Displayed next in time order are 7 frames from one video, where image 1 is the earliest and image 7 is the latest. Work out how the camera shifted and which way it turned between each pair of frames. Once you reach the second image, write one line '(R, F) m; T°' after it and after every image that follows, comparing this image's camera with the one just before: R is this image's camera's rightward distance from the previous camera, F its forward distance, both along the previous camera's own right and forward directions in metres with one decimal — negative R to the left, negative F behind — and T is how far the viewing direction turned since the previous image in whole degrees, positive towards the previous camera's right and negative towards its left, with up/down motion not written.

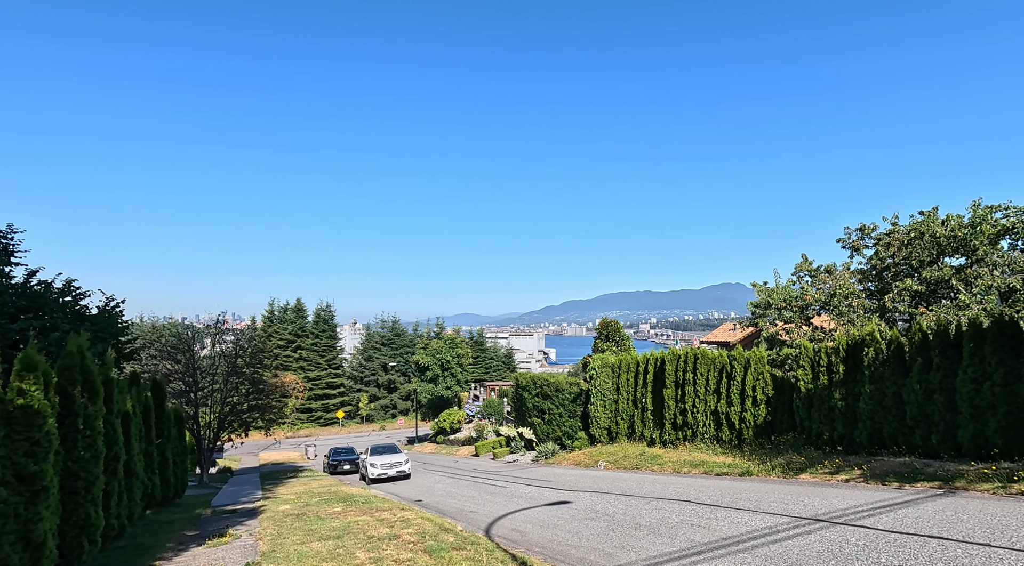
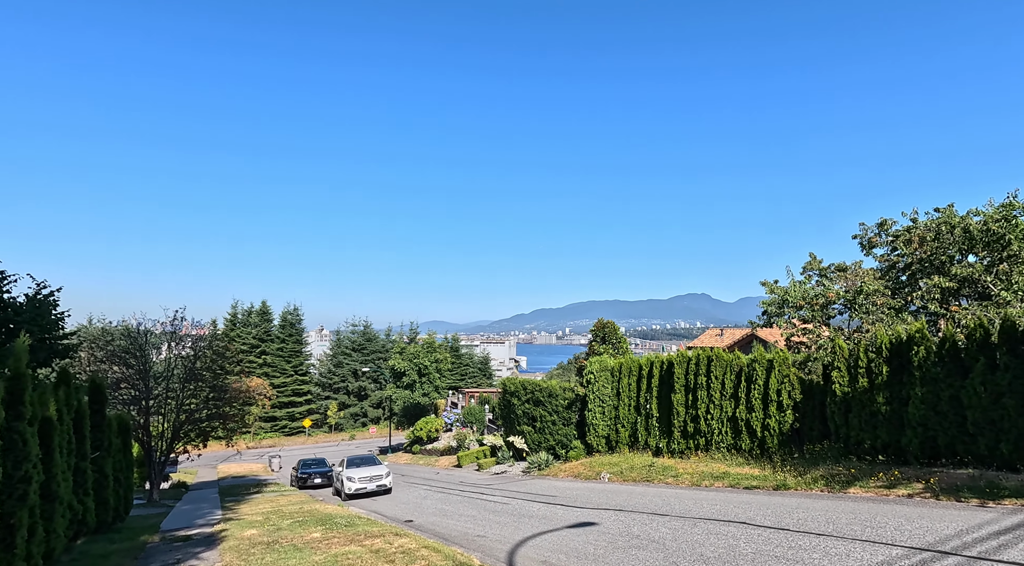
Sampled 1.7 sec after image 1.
(-0.9, +2.3) m; +3°
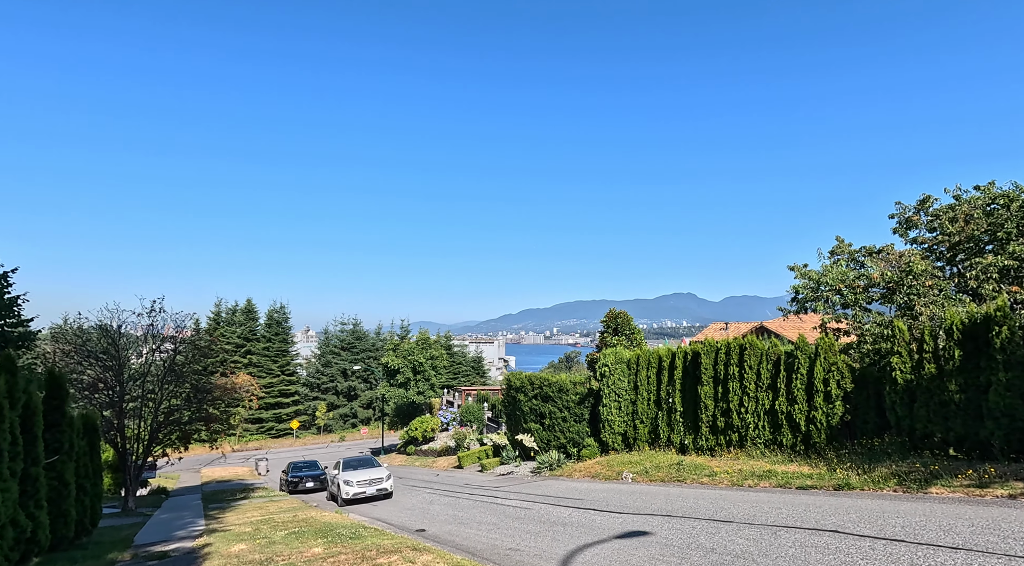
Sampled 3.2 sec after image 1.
(-0.8, +2.0) m; +1°
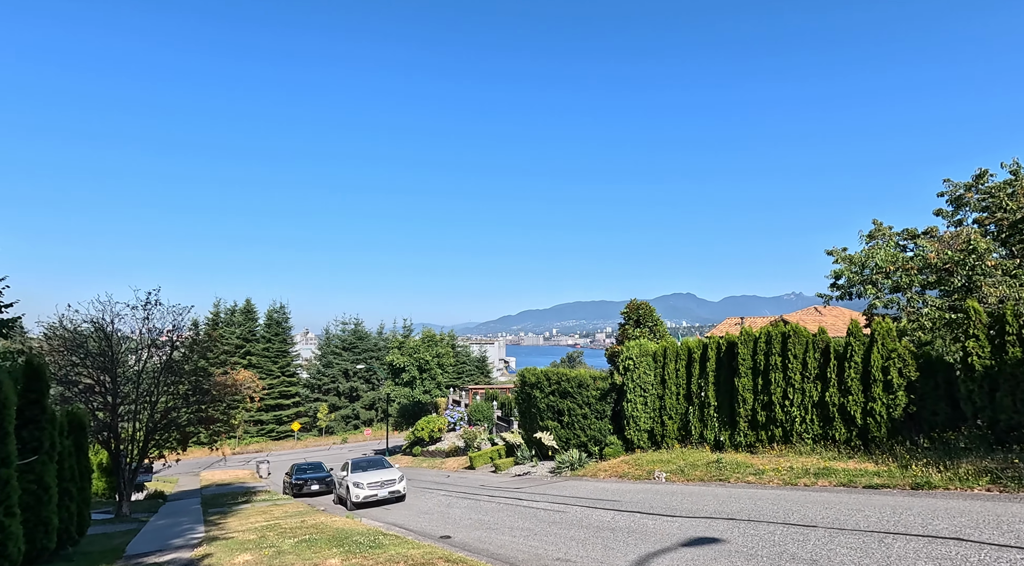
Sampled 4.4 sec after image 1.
(-0.7, +1.5) m; 0°
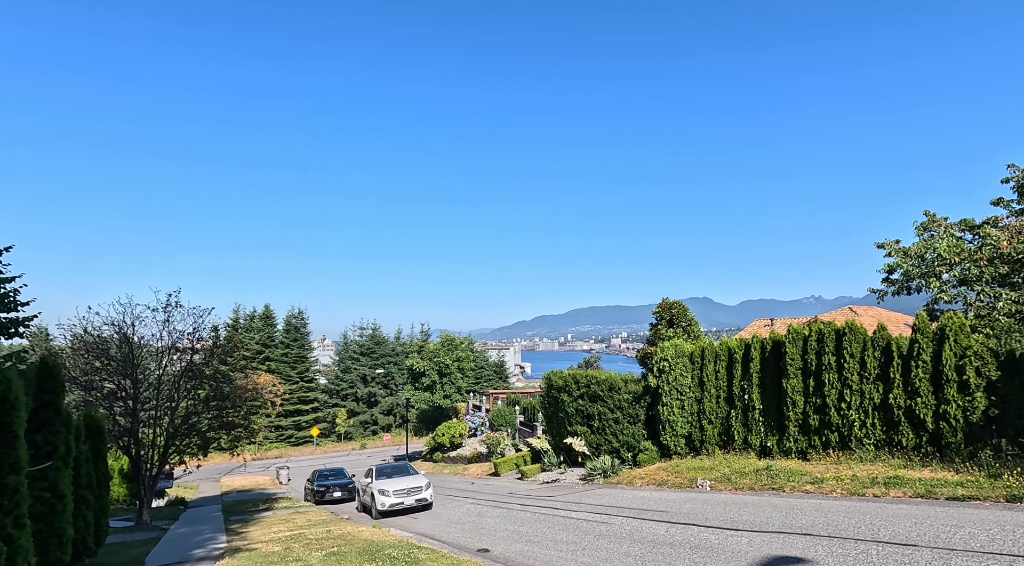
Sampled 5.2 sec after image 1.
(-0.5, +1.0) m; -1°
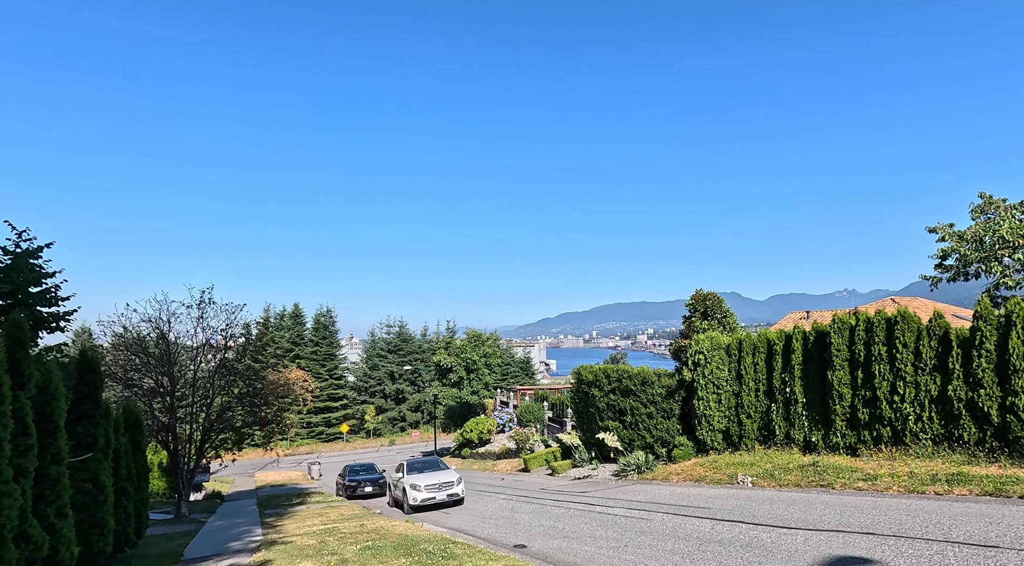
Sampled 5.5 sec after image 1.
(-0.2, +0.4) m; -2°
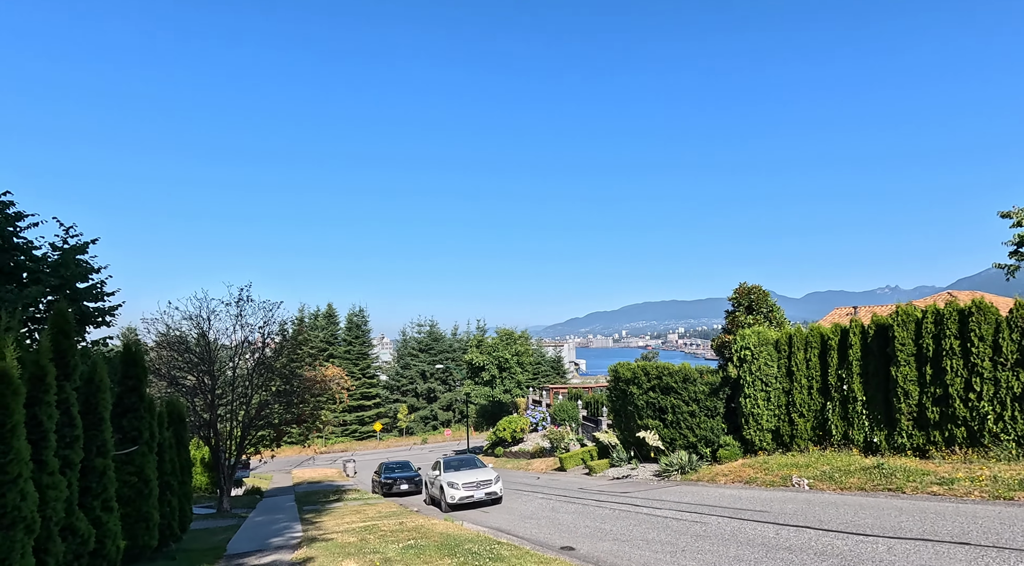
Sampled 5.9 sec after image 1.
(-0.3, +0.5) m; -2°
